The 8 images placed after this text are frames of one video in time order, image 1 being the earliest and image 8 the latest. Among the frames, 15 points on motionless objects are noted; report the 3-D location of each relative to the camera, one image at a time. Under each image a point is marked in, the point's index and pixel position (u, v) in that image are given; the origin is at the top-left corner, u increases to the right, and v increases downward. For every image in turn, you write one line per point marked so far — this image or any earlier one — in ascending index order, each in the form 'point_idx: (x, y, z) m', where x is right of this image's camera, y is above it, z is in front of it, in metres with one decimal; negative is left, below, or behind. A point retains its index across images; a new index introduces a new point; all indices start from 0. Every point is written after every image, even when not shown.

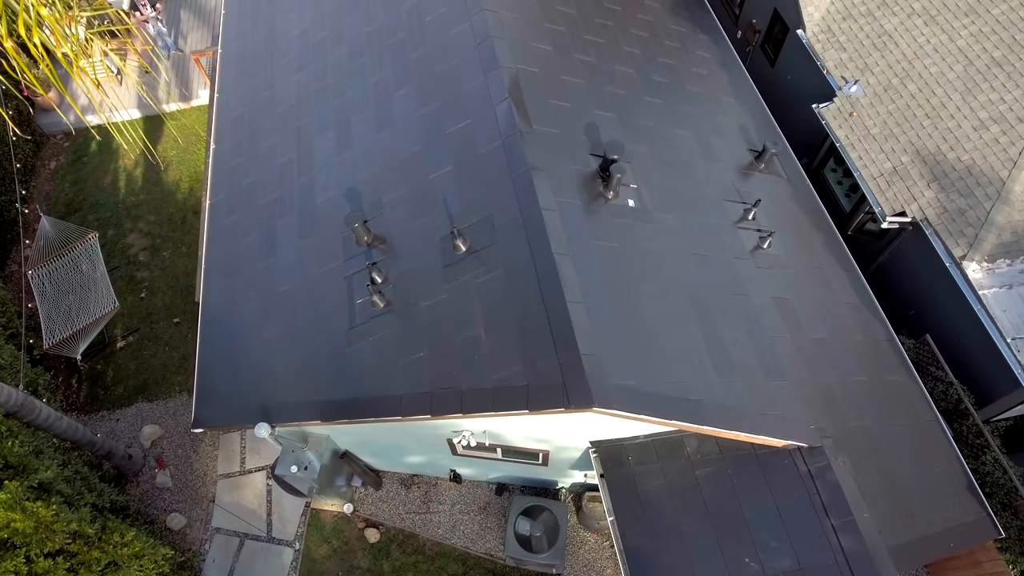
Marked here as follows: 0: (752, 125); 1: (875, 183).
0: (+7.0, +4.7, +11.2) m
1: (+10.8, +3.1, +11.5) m
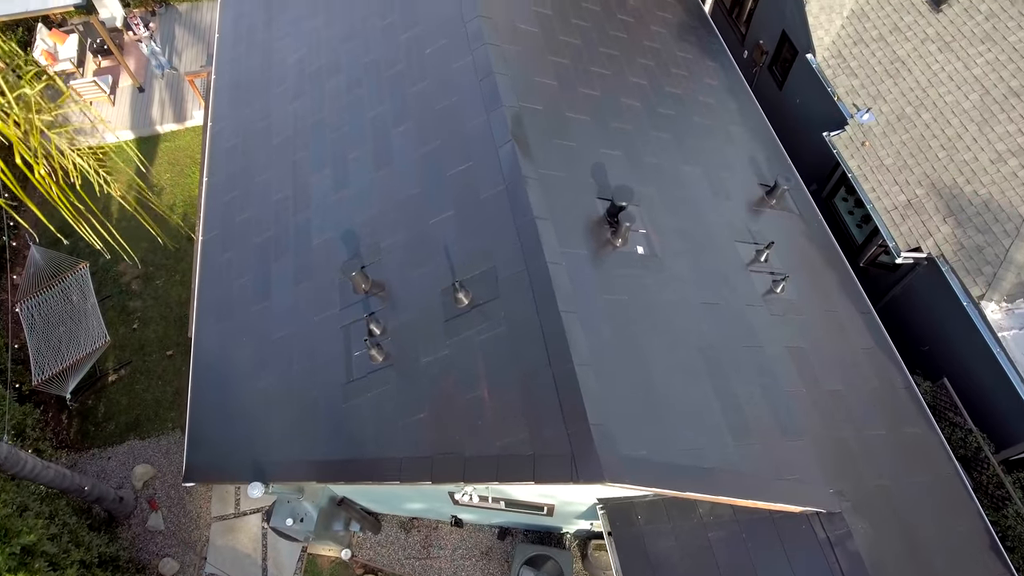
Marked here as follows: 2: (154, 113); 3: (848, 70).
0: (+7.0, +3.6, +10.8) m
1: (+10.9, +2.0, +11.1) m
2: (-15.6, +7.6, +16.8) m
3: (+11.0, +7.1, +12.6) m
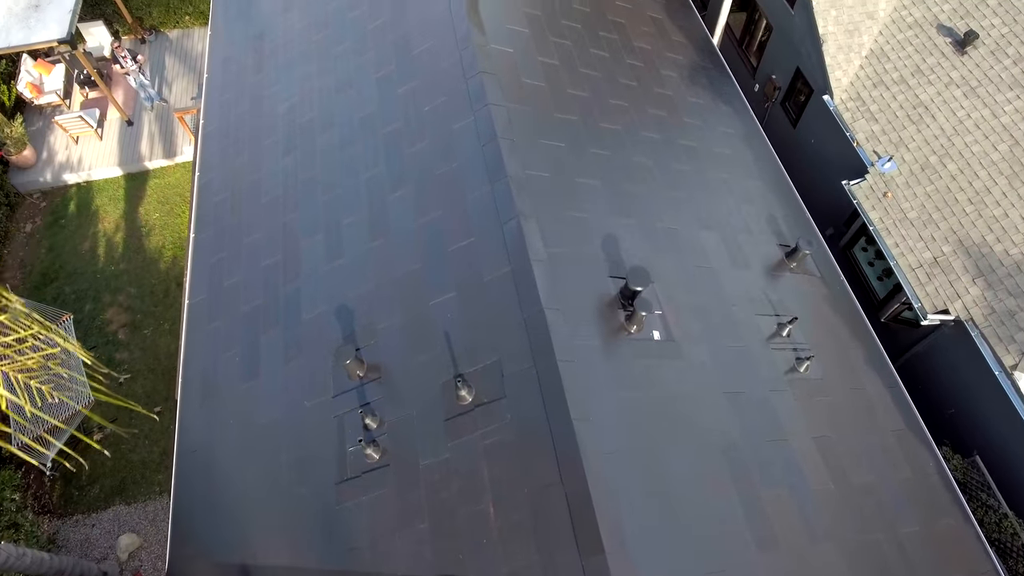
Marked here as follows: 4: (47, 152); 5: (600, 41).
0: (+7.1, +1.9, +10.2) m
1: (+11.0, +0.3, +10.6) m
2: (-15.5, +5.9, +16.2) m
3: (+11.1, +5.4, +12.0) m
4: (-19.5, +5.7, +16.2) m
5: (+2.5, +7.1, +11.0) m
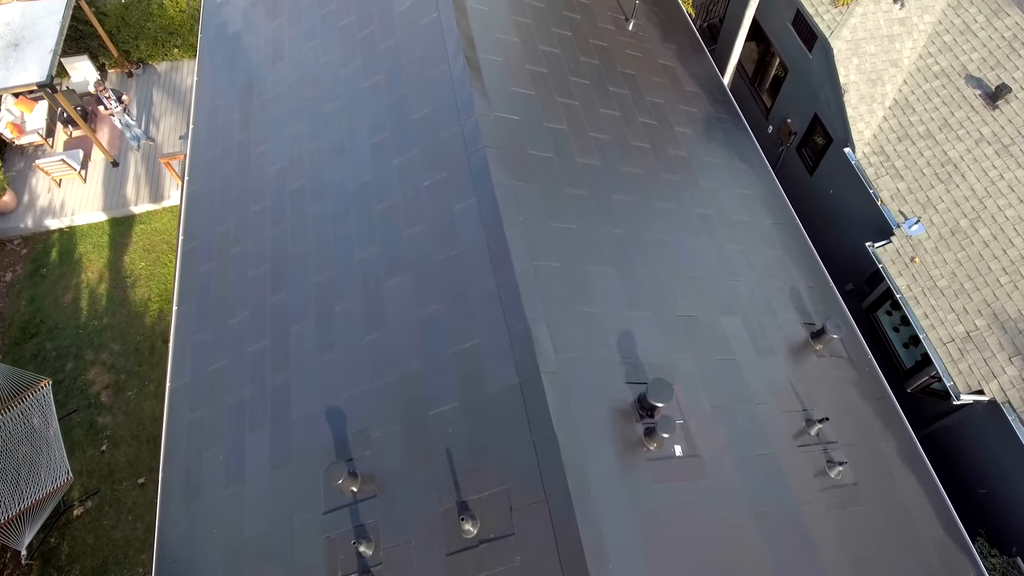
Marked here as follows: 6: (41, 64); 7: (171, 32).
0: (+7.3, 0.0, +9.6) m
1: (+11.1, -1.6, +9.9) m
2: (-15.4, +3.9, +15.5) m
3: (+11.2, +3.5, +11.3) m
4: (-19.4, +3.7, +15.5) m
5: (+2.6, +5.1, +10.3) m
6: (-17.4, +8.3, +14.2) m
7: (-15.1, +11.4, +17.1) m
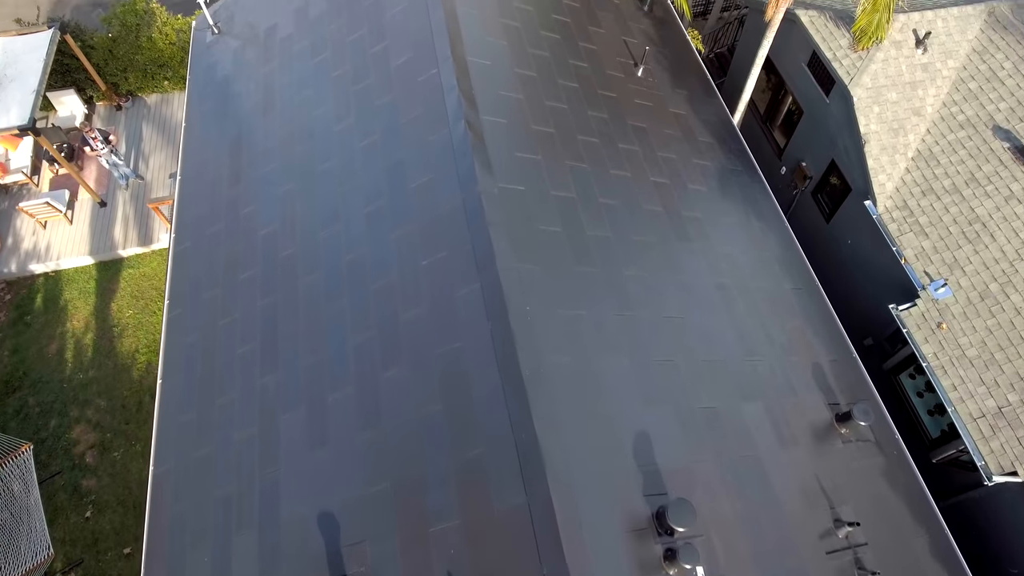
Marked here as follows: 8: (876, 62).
0: (+7.4, -1.8, +9.0) m
1: (+11.2, -3.4, +9.3) m
2: (-15.3, +2.1, +14.9) m
3: (+11.3, +1.7, +10.8) m
4: (-19.3, +1.9, +14.9) m
5: (+2.7, +3.3, +9.8) m
6: (-17.3, +6.5, +13.6) m
7: (-15.0, +9.6, +16.5) m
8: (+10.7, +6.6, +11.3) m
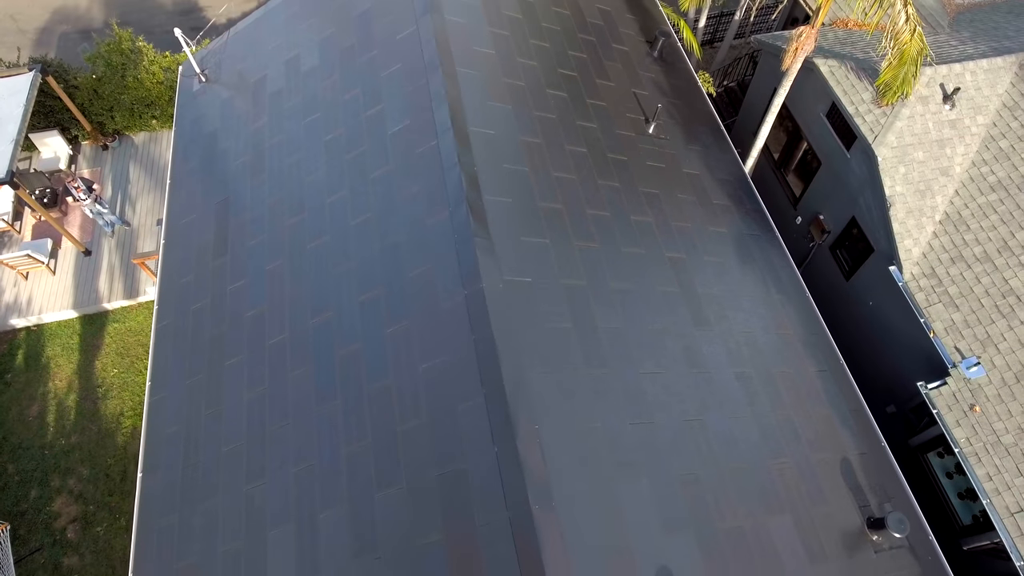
0: (+7.5, -3.7, +8.4) m
1: (+11.4, -5.3, +8.7) m
2: (-15.2, +0.1, +14.3) m
3: (+11.4, -0.2, +10.1) m
4: (-19.2, -0.1, +14.2) m
5: (+2.9, +1.4, +9.1) m
6: (-17.2, +4.5, +13.0) m
7: (-14.9, +7.6, +15.9) m
8: (+10.8, +4.7, +10.7) m
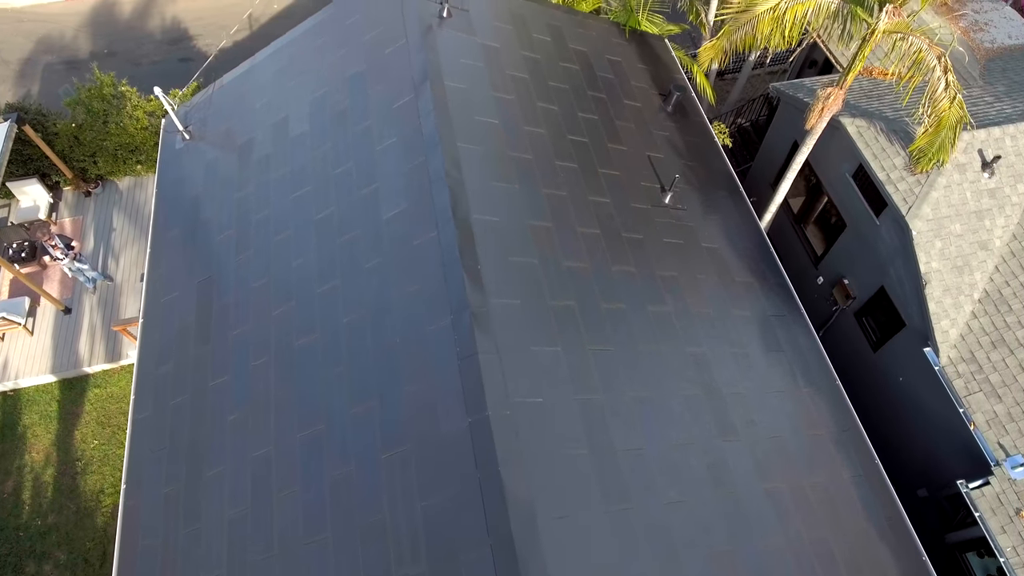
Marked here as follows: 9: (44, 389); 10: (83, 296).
0: (+7.7, -5.9, +7.7) m
1: (+11.5, -7.4, +8.0) m
2: (-15.1, -2.0, +13.5) m
3: (+11.5, -2.3, +9.4) m
4: (-19.1, -2.2, +13.5) m
5: (+3.0, -0.8, +8.4) m
6: (-17.1, +2.3, +12.2) m
7: (-14.8, +5.5, +15.1) m
8: (+10.9, +2.6, +9.9) m
9: (-16.1, -3.5, +13.2) m
10: (-15.7, -0.3, +14.1) m
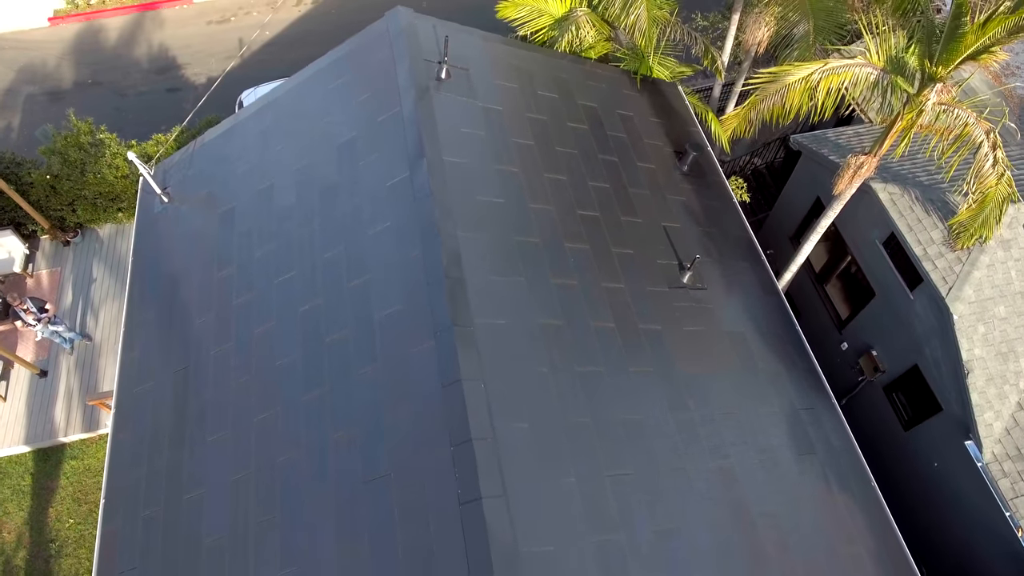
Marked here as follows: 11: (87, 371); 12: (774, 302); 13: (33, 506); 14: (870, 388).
0: (+7.8, -8.0, +6.9) m
1: (+11.7, -9.5, +7.2) m
2: (-15.0, -4.1, +12.7) m
3: (+11.7, -4.4, +8.6) m
4: (-19.0, -4.3, +12.7) m
5: (+3.1, -2.9, +7.5) m
6: (-16.9, +0.2, +11.3) m
7: (-14.7, +3.4, +14.2) m
8: (+11.0, +0.5, +9.1) m
9: (-16.0, -5.6, +12.4) m
10: (-15.5, -2.4, +13.2) m
11: (-14.4, -2.7, +13.1) m
12: (+6.7, -0.4, +9.9) m
13: (-14.9, -6.7, +12.0) m
14: (+10.6, -3.0, +11.5) m
